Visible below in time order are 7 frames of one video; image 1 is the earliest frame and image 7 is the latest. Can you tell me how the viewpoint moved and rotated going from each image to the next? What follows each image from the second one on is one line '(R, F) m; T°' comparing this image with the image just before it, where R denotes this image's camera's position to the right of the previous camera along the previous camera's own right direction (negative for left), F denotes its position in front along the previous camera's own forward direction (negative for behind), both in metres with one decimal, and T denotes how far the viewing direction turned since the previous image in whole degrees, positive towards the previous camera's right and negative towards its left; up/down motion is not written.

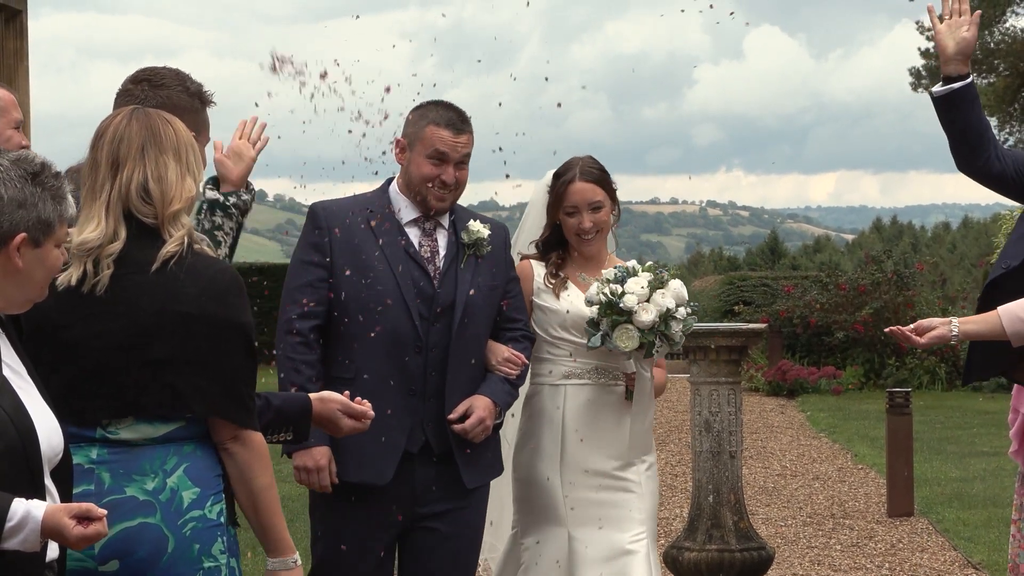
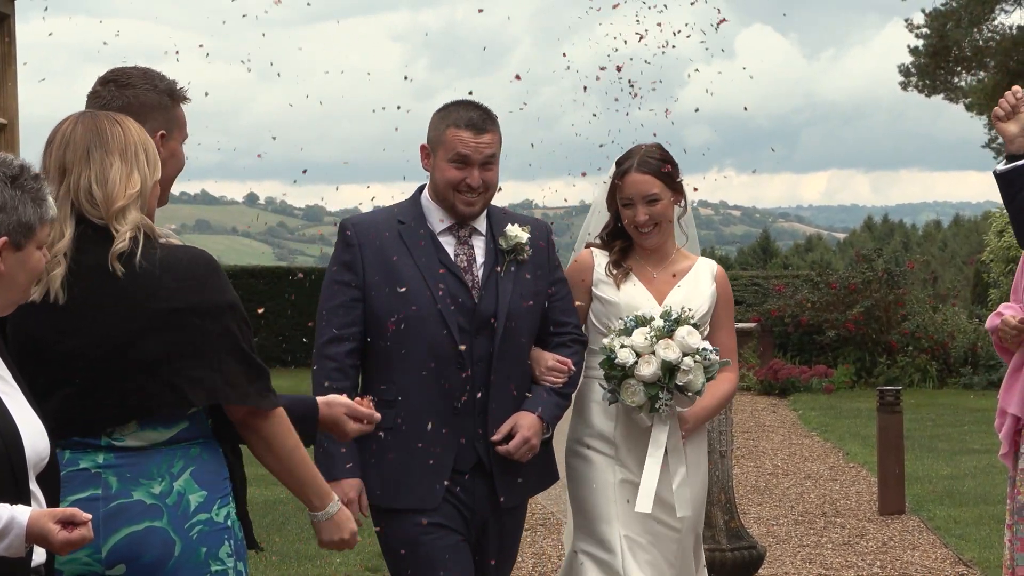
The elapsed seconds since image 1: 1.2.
(0.0, 0.0) m; 0°
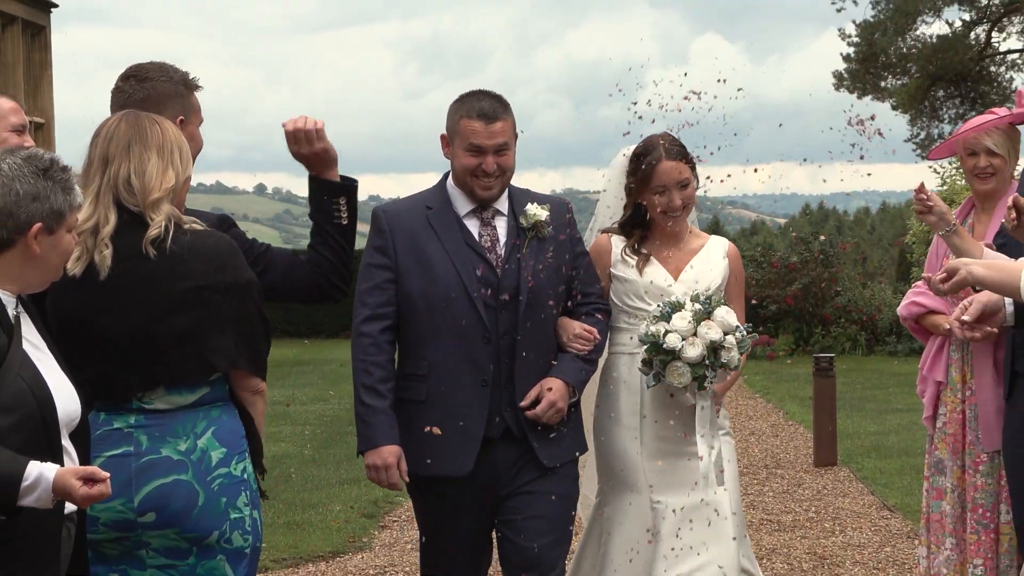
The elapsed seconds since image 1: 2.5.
(0.0, -0.4) m; 0°
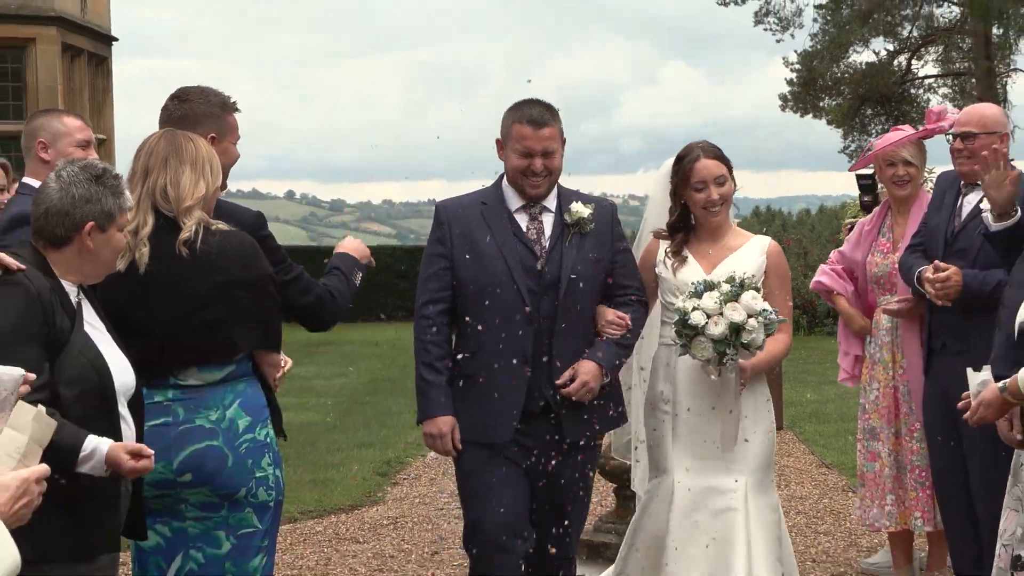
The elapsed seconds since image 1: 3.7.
(0.0, -0.6) m; 0°
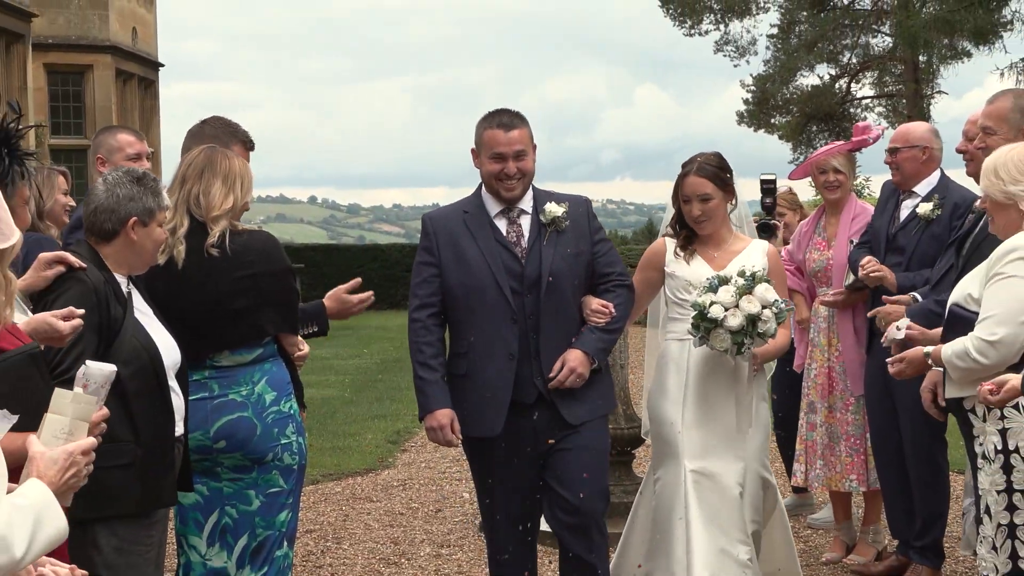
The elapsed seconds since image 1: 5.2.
(0.0, -0.6) m; 0°
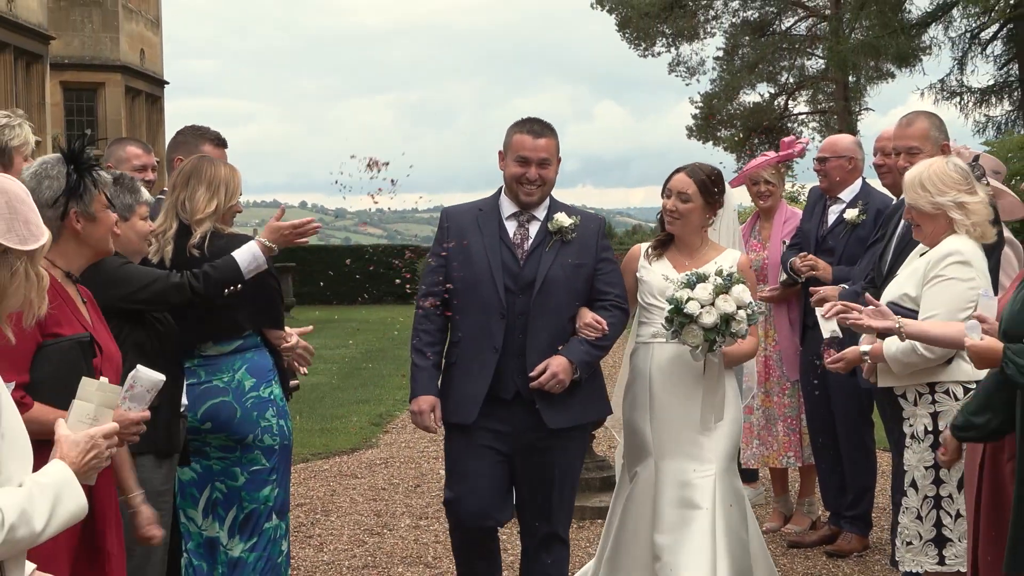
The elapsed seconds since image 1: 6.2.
(+0.1, -0.5) m; +1°
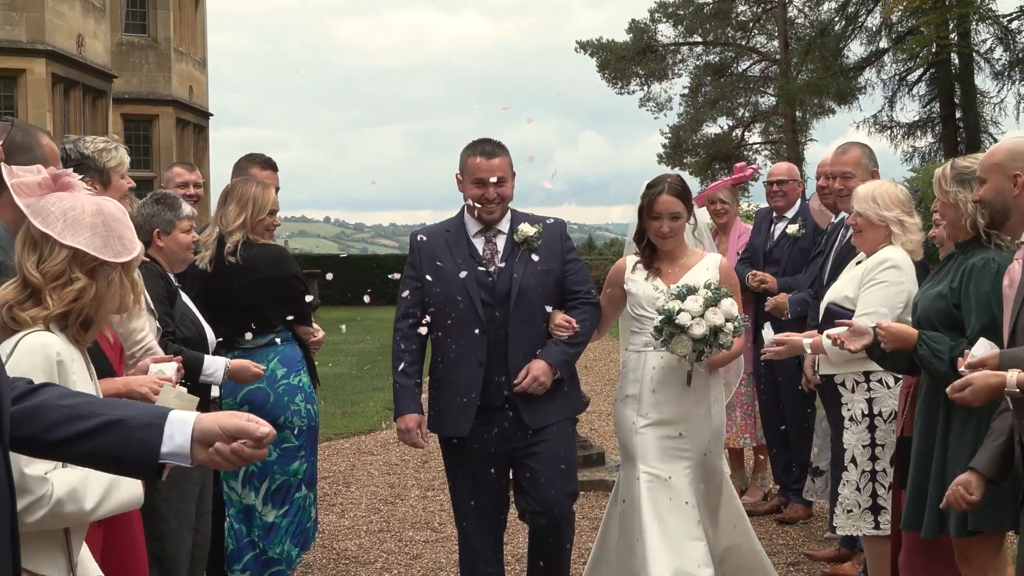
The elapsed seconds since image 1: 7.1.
(+0.1, -0.9) m; 0°
